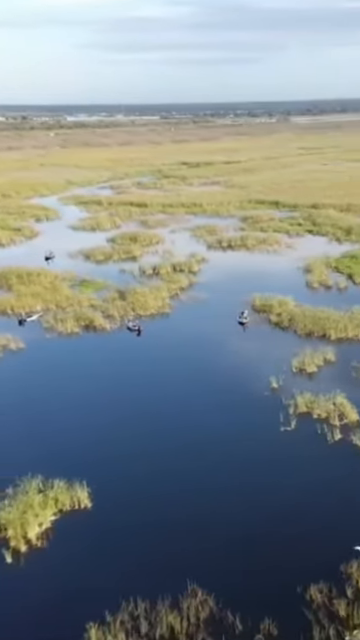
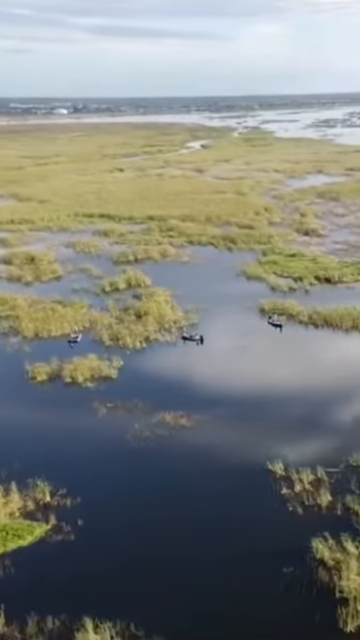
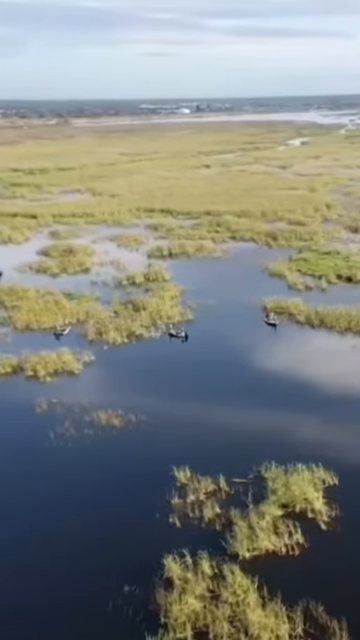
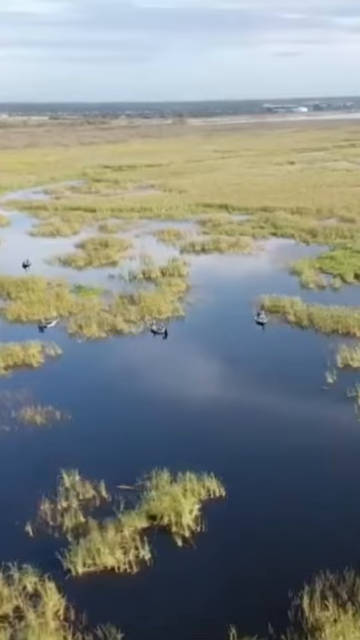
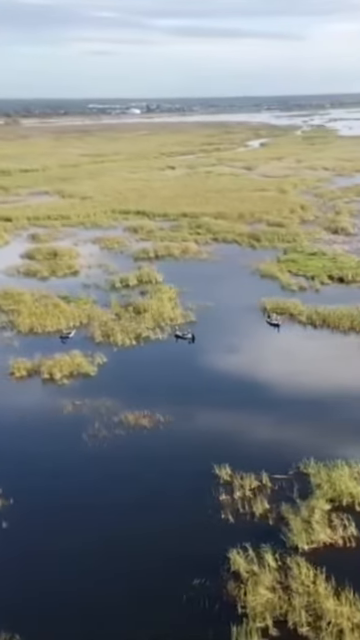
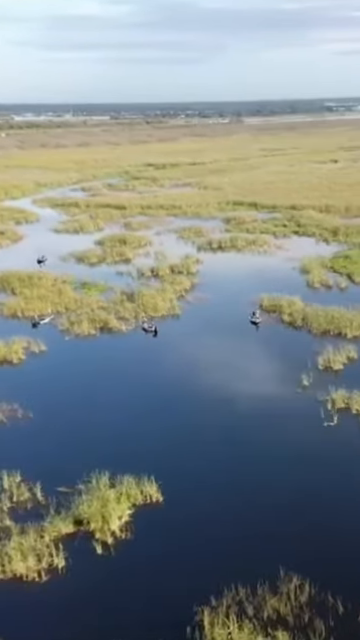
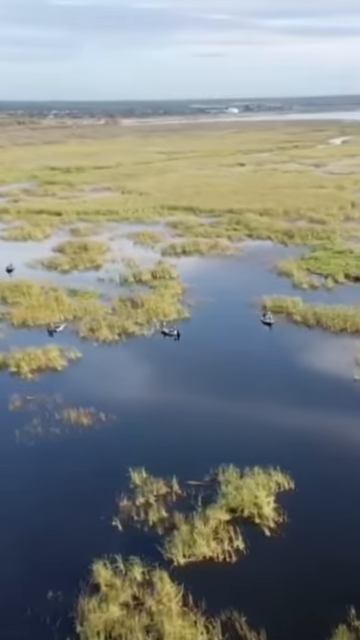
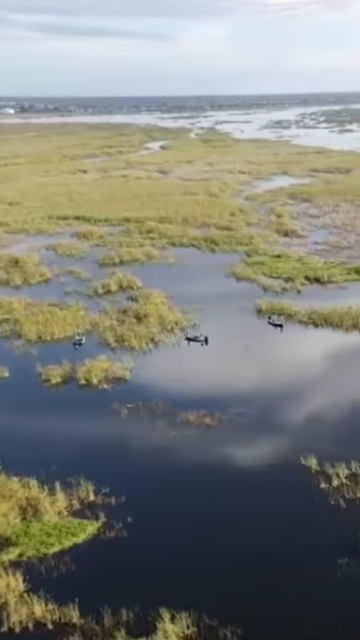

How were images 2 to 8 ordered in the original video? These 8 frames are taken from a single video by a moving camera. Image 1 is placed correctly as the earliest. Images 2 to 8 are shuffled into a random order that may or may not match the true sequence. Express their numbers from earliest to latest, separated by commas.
6, 4, 7, 3, 5, 2, 8
